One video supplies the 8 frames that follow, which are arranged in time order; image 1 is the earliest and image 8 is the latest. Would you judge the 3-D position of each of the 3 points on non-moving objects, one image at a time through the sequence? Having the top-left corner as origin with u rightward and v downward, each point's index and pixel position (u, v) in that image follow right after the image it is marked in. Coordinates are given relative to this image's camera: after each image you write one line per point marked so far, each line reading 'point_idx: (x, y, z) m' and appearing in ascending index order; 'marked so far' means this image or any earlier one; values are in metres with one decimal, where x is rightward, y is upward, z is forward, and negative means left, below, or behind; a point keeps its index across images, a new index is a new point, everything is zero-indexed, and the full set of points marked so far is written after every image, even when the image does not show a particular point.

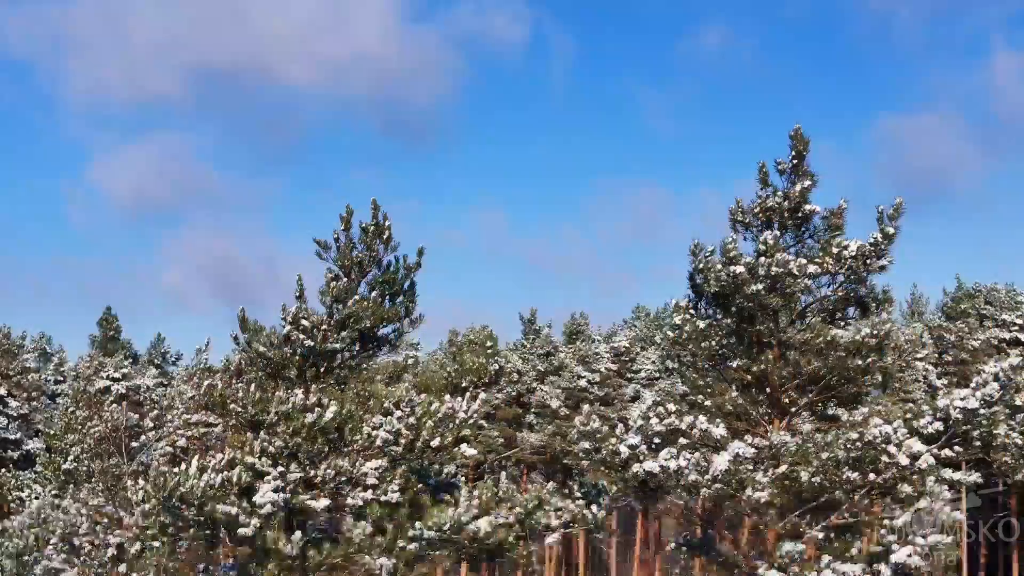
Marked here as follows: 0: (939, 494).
0: (+5.3, -2.6, +8.5) m
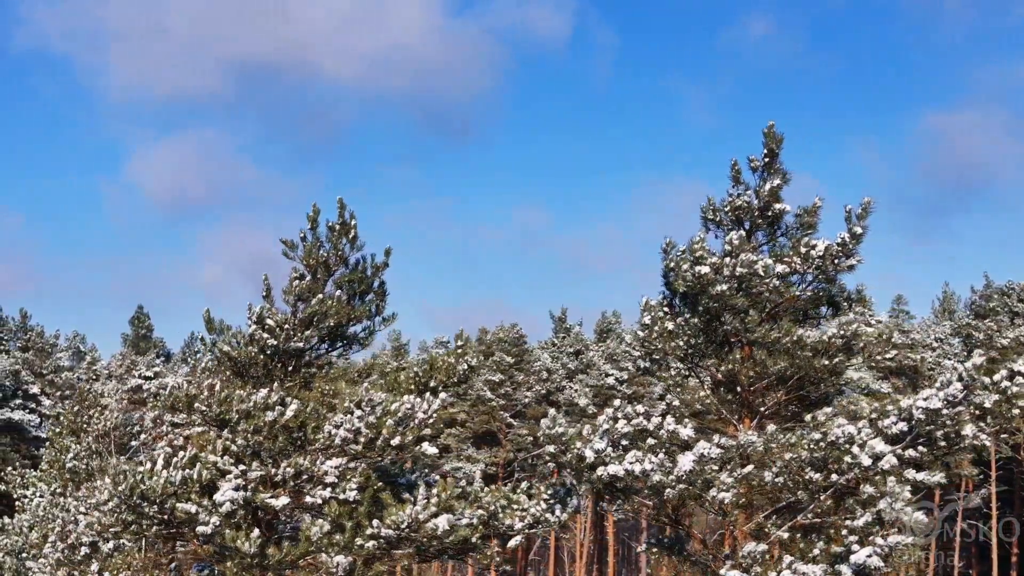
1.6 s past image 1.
0: (+4.8, -2.5, +8.4) m
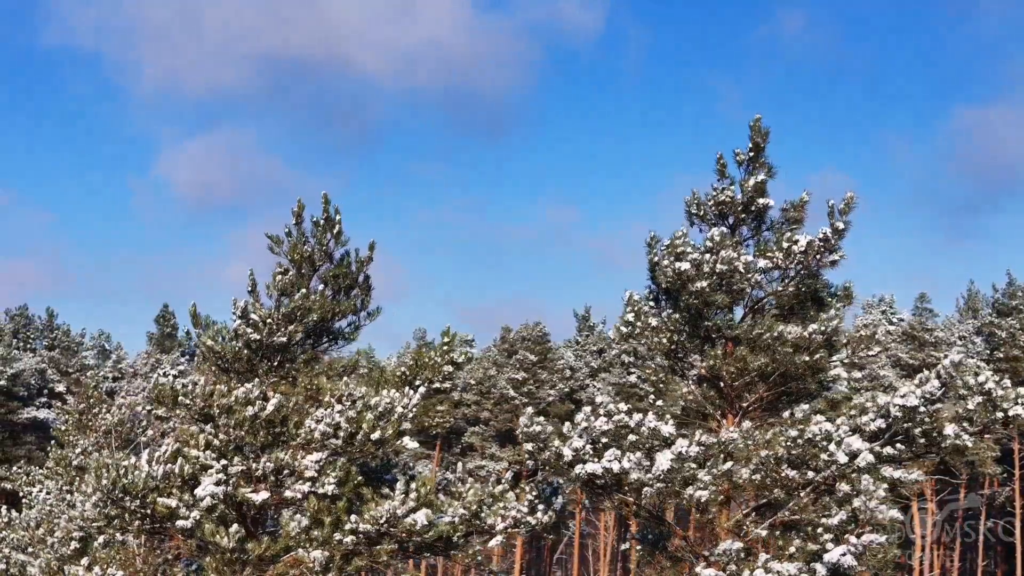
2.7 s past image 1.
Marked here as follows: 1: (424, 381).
0: (+4.4, -2.5, +8.3) m
1: (-1.8, -1.9, +14.5) m
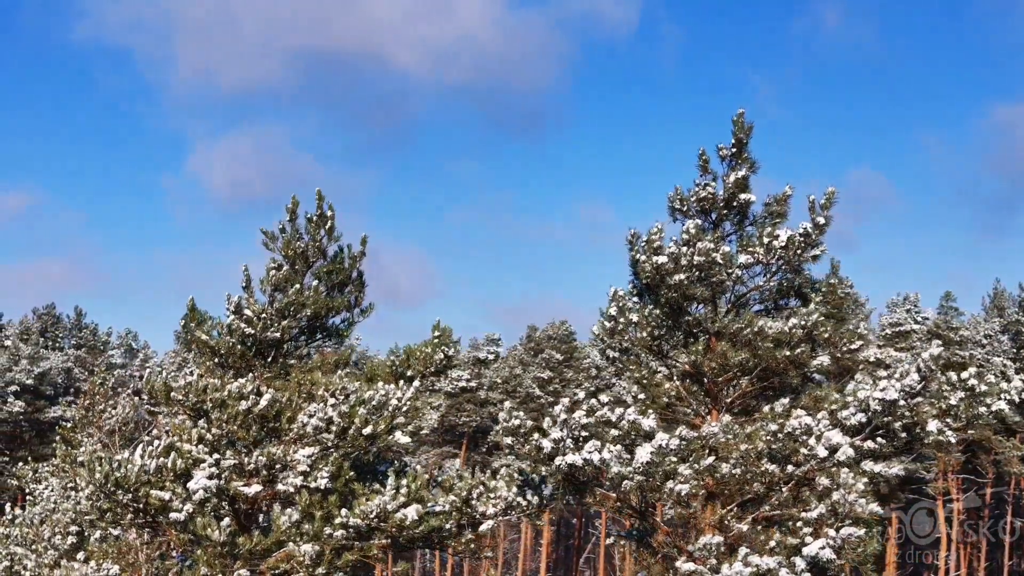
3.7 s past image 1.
0: (+4.2, -2.4, +8.3) m
1: (-2.0, -1.9, +14.5) m
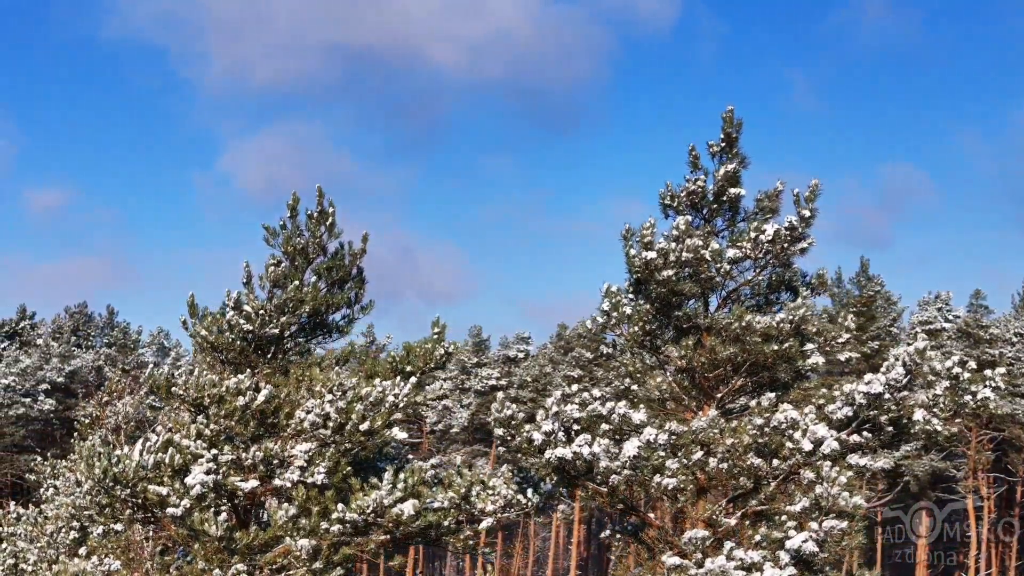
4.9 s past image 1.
0: (+4.0, -2.3, +8.3) m
1: (-2.1, -1.8, +14.6) m
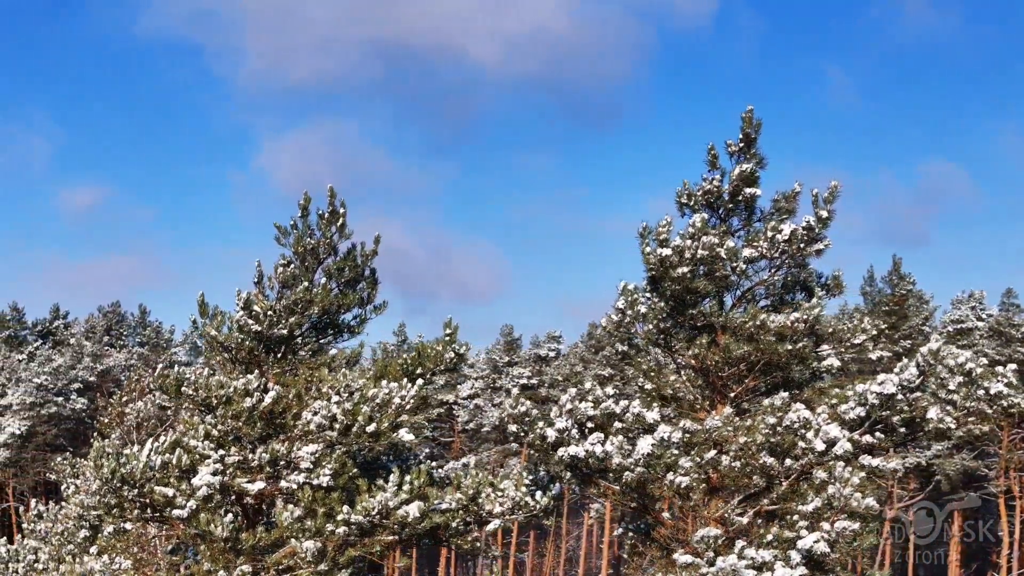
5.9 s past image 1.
0: (+4.1, -2.3, +8.3) m
1: (-1.9, -1.8, +14.7) m
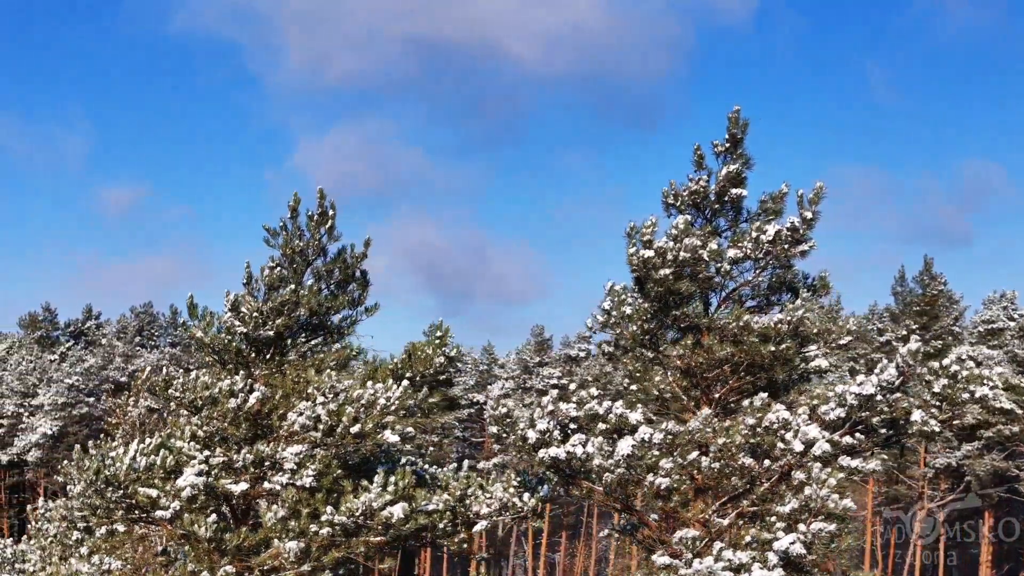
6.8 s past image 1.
0: (+3.8, -2.3, +8.3) m
1: (-2.1, -1.8, +14.7) m
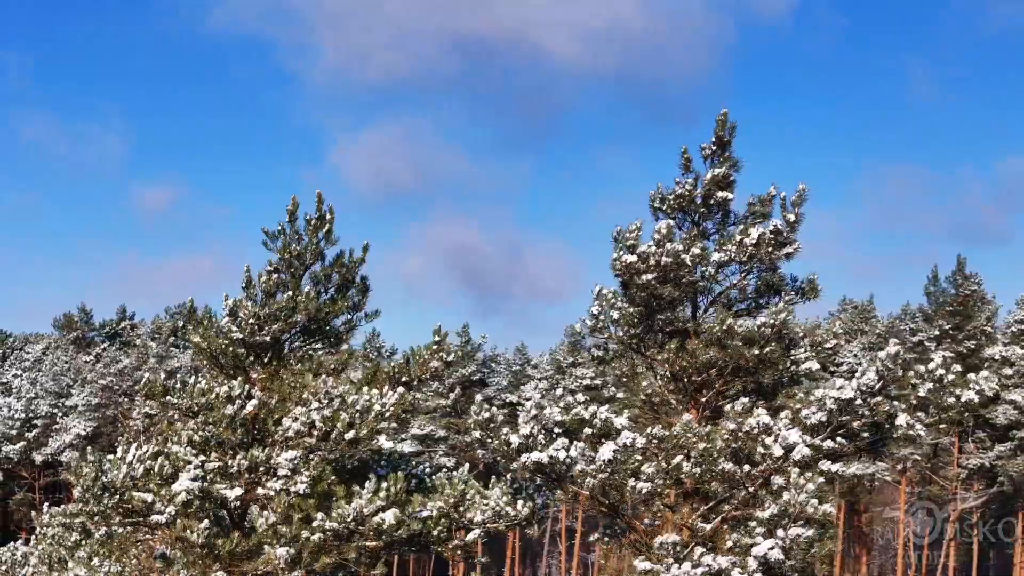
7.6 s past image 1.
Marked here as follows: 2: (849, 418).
0: (+3.6, -2.4, +8.3) m
1: (-2.3, -1.9, +14.8) m
2: (+4.4, -1.7, +8.7) m
